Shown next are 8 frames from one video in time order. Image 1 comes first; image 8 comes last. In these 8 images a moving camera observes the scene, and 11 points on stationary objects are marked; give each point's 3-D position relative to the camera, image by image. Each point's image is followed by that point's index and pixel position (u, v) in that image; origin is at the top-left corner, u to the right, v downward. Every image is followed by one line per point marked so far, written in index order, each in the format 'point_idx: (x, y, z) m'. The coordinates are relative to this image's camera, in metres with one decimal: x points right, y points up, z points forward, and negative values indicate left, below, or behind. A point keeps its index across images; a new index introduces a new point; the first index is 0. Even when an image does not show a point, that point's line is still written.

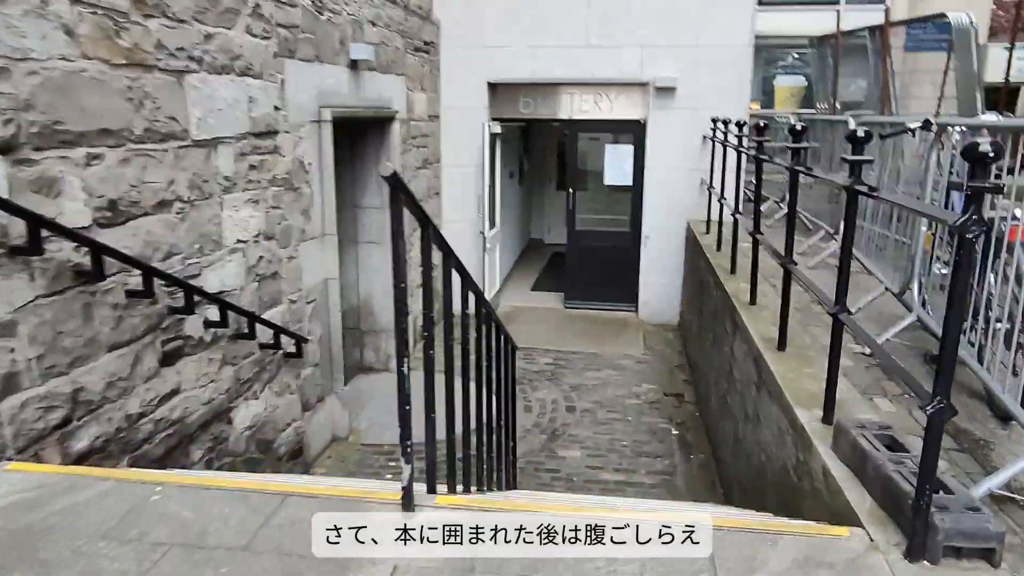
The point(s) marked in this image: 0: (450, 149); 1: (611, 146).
0: (-0.6, +1.3, +7.6) m
1: (+0.9, +1.3, +7.6) m
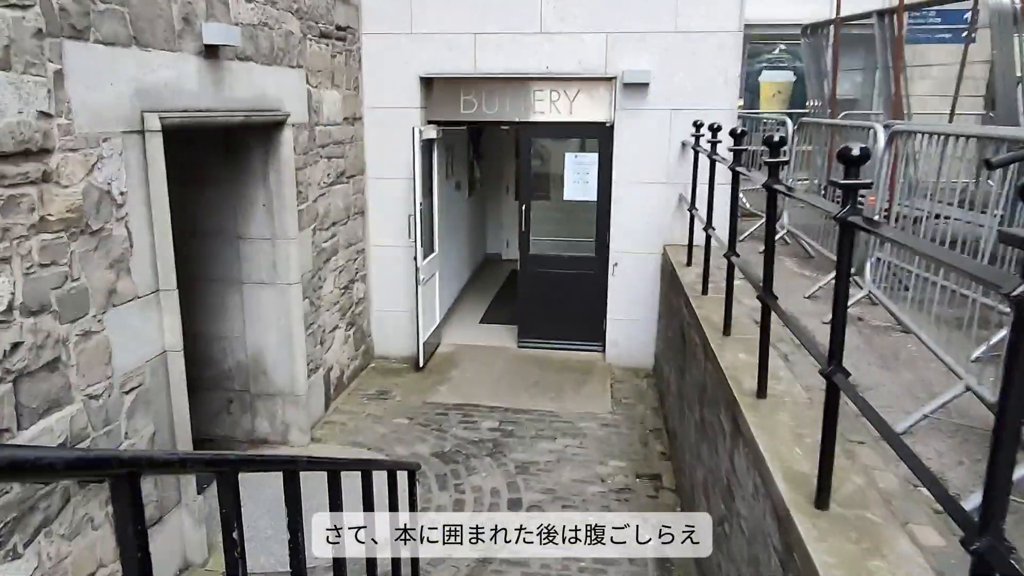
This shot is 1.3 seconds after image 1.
0: (-1.0, +1.0, +6.2) m
1: (+0.5, +1.0, +6.3) m
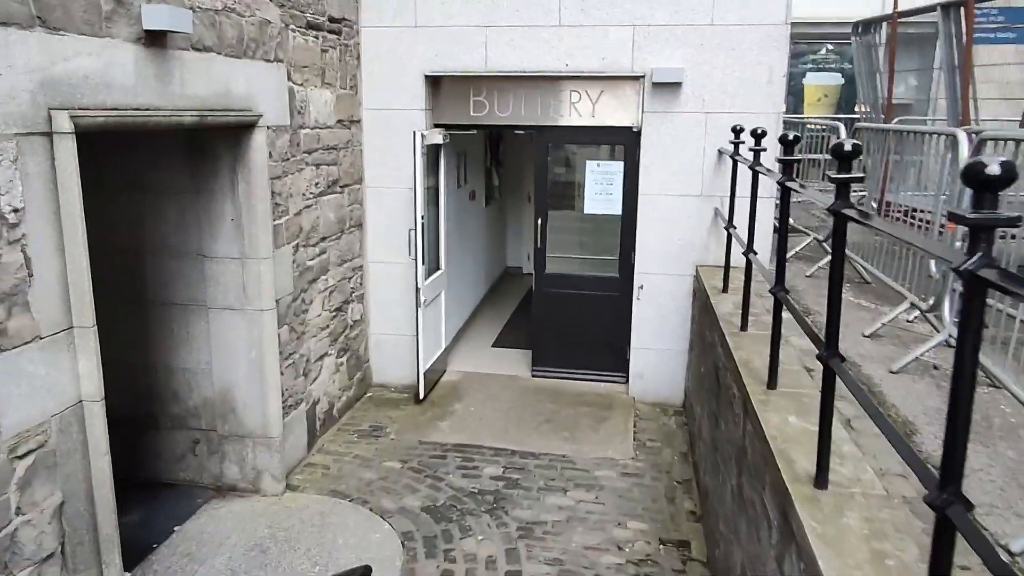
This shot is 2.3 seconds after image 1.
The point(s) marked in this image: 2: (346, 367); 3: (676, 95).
0: (-0.9, +0.8, +5.6) m
1: (+0.6, +0.8, +5.6) m
2: (-1.1, -0.5, +5.5) m
3: (+1.0, +1.2, +5.2) m
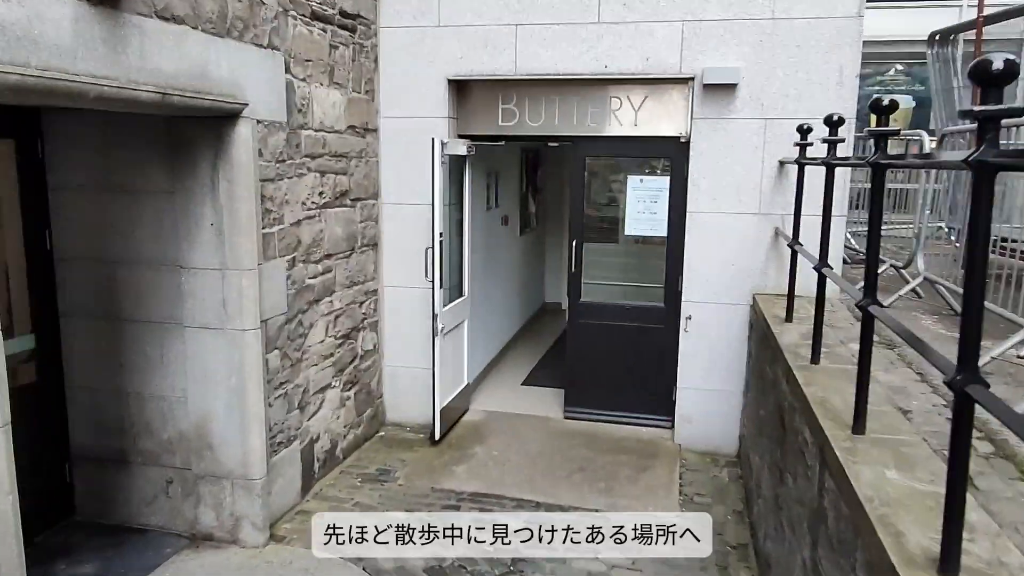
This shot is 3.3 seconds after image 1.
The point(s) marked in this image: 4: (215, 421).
0: (-0.7, +0.7, +5.1) m
1: (+0.7, +0.7, +5.0) m
2: (-0.9, -0.7, +4.9) m
3: (+1.2, +1.0, +4.6) m
4: (-1.3, -0.6, +3.6) m
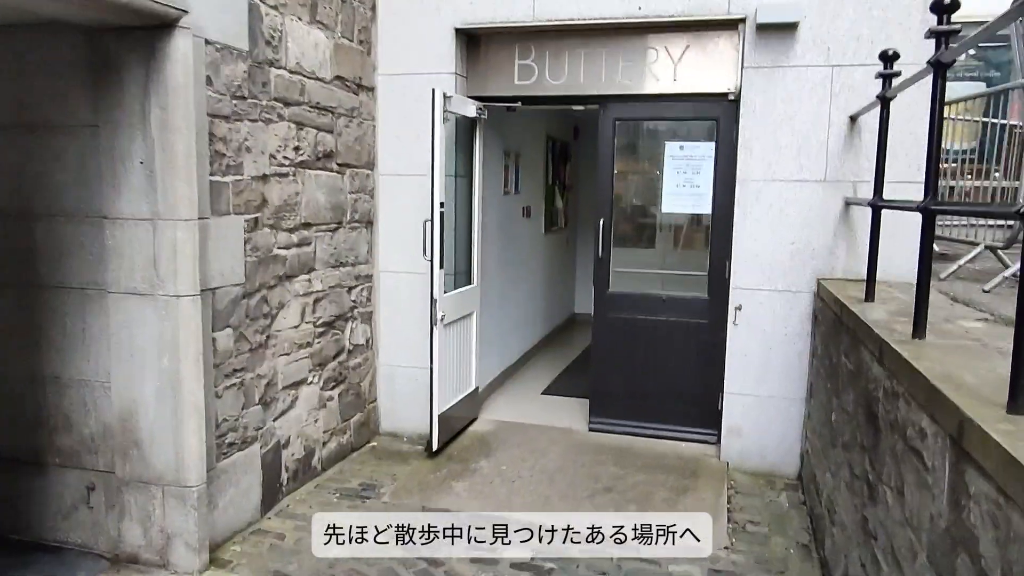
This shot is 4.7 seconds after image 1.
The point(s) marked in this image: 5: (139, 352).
0: (-0.6, +0.7, +4.4) m
1: (+0.8, +0.7, +4.2) m
2: (-0.9, -0.6, +4.1) m
3: (+1.3, +1.1, +3.8) m
4: (-1.3, -0.4, +2.9) m
5: (-1.3, -0.2, +2.9) m
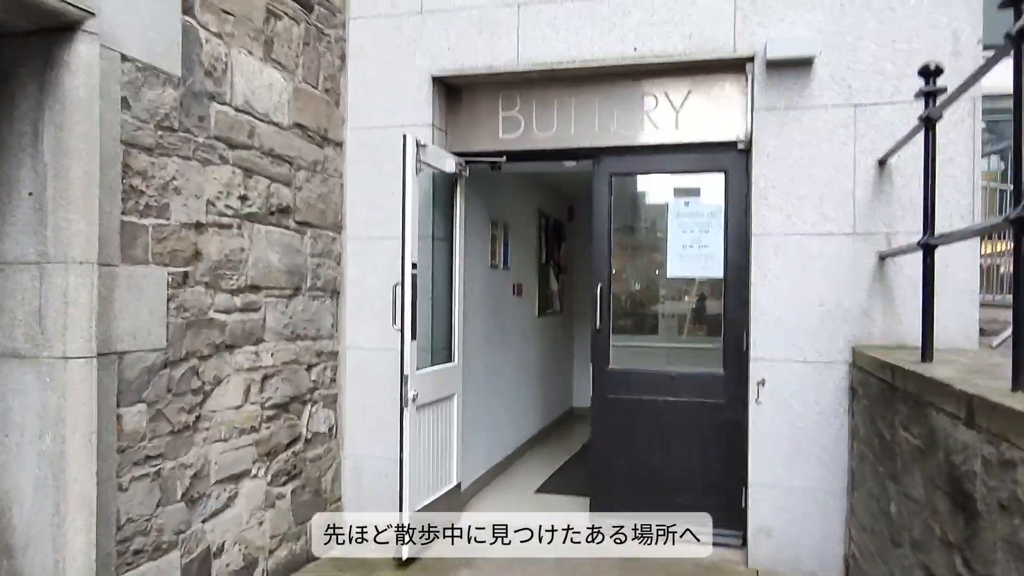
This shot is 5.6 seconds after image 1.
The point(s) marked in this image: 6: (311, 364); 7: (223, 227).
0: (-0.7, +0.4, +3.9) m
1: (+0.8, +0.4, +3.8) m
2: (-0.9, -0.9, +3.5) m
3: (+1.2, +0.8, +3.4) m
4: (-1.4, -0.6, +2.3) m
5: (-1.4, -0.4, +2.3) m
6: (-0.9, -0.3, +3.7) m
7: (-1.0, +0.2, +3.0) m
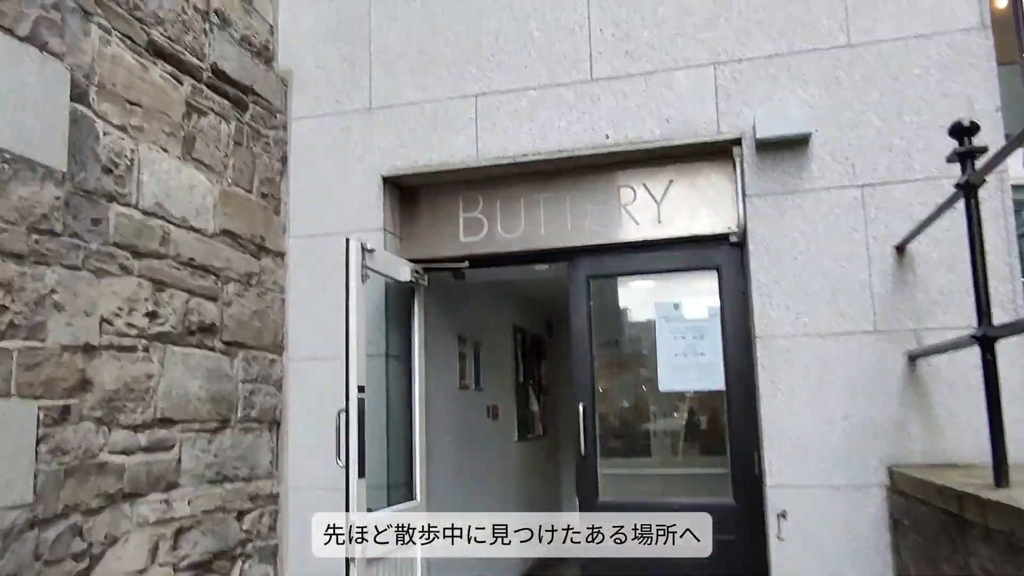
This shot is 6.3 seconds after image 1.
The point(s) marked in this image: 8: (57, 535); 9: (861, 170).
0: (-0.8, -0.1, +3.4) m
1: (+0.6, -0.1, +3.3) m
2: (-1.0, -1.4, +2.8) m
3: (+1.0, +0.5, +3.0) m
4: (-1.4, -0.9, +1.7) m
5: (-1.4, -0.7, +1.7) m
6: (-1.0, -0.8, +3.1) m
7: (-1.2, -0.2, +2.5) m
8: (-1.2, -0.6, +2.2) m
9: (+1.2, +0.4, +2.9) m
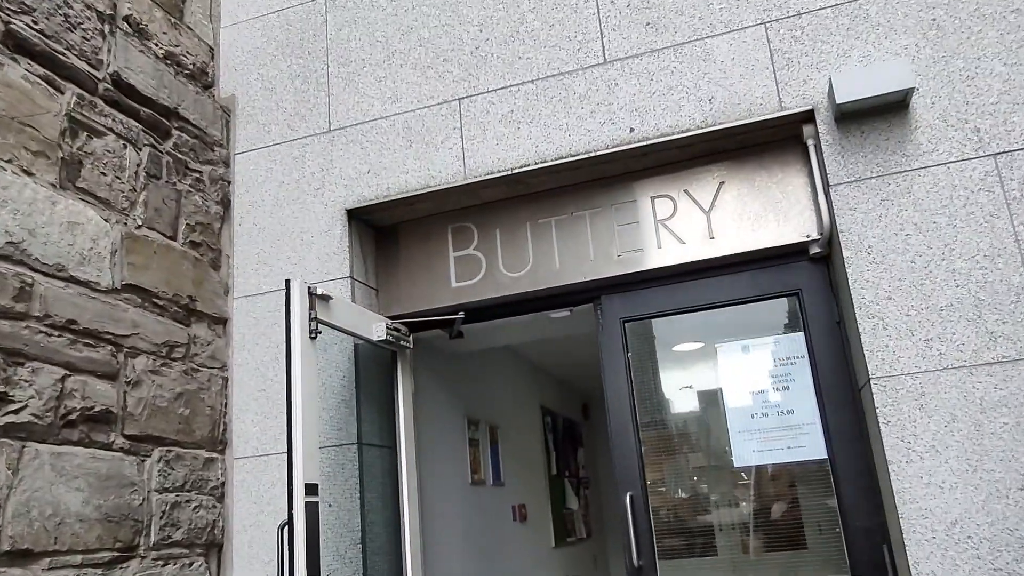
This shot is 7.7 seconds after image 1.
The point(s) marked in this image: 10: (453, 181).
0: (-0.8, -0.4, +2.6) m
1: (+0.7, -0.2, +2.4) m
2: (-0.9, -1.5, +1.8) m
3: (+1.0, +0.4, +2.2) m
4: (-1.4, -1.0, +0.8) m
5: (-1.4, -0.8, +0.8) m
6: (-0.9, -1.0, +2.2) m
7: (-1.1, -0.3, +1.7) m
8: (-1.2, -0.8, +1.3) m
9: (+1.2, +0.4, +2.1) m
10: (-0.2, +0.3, +2.6) m
